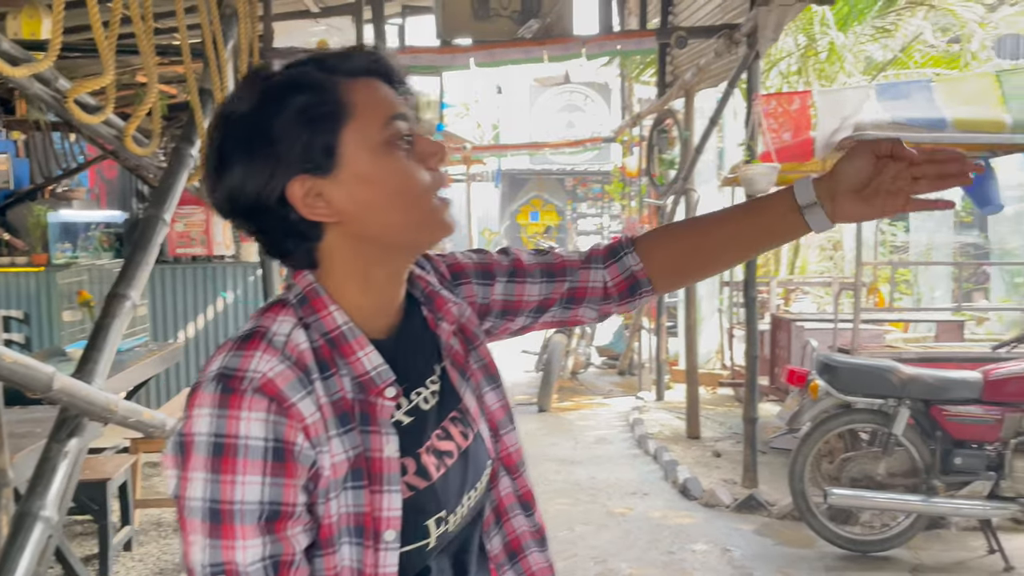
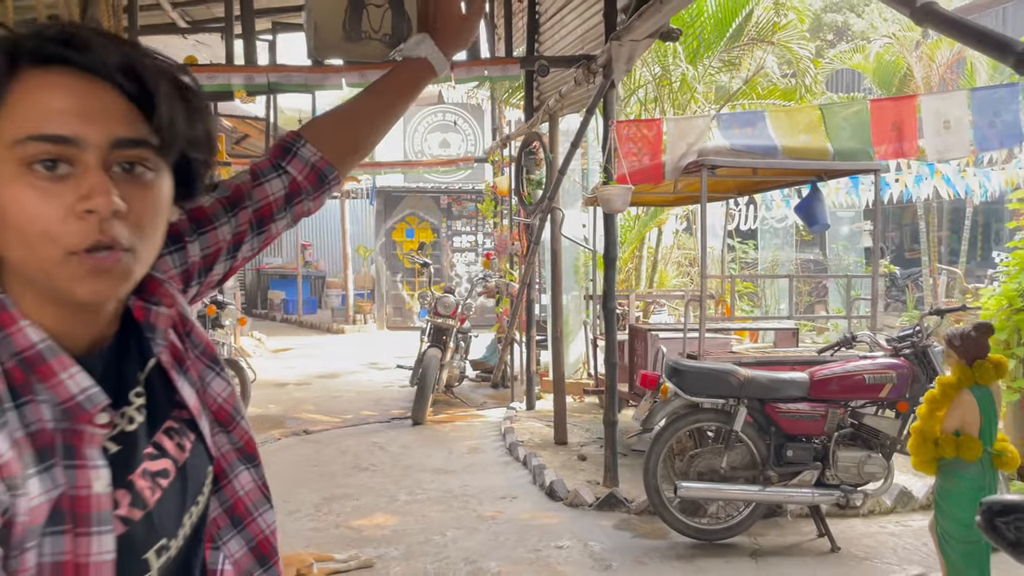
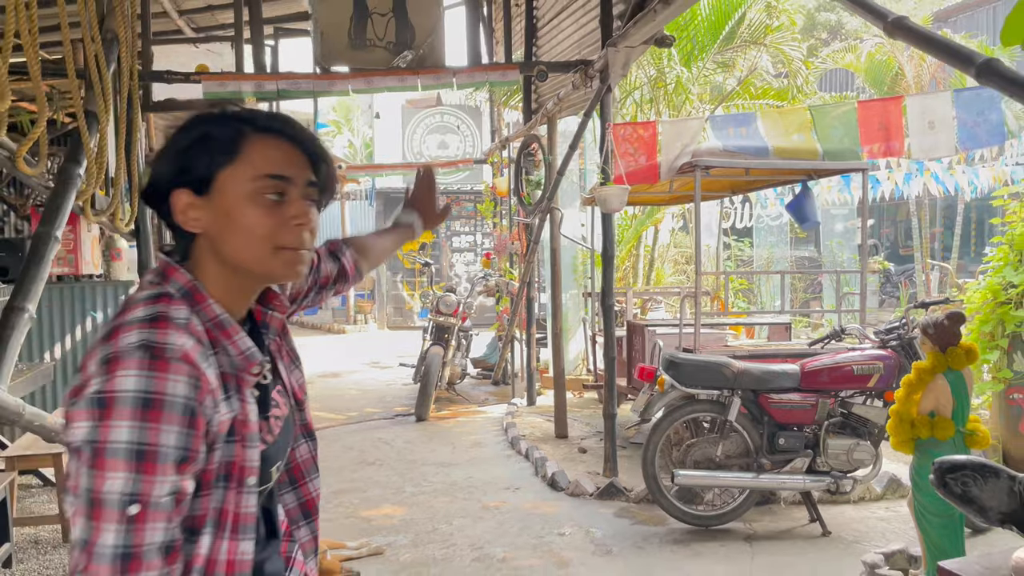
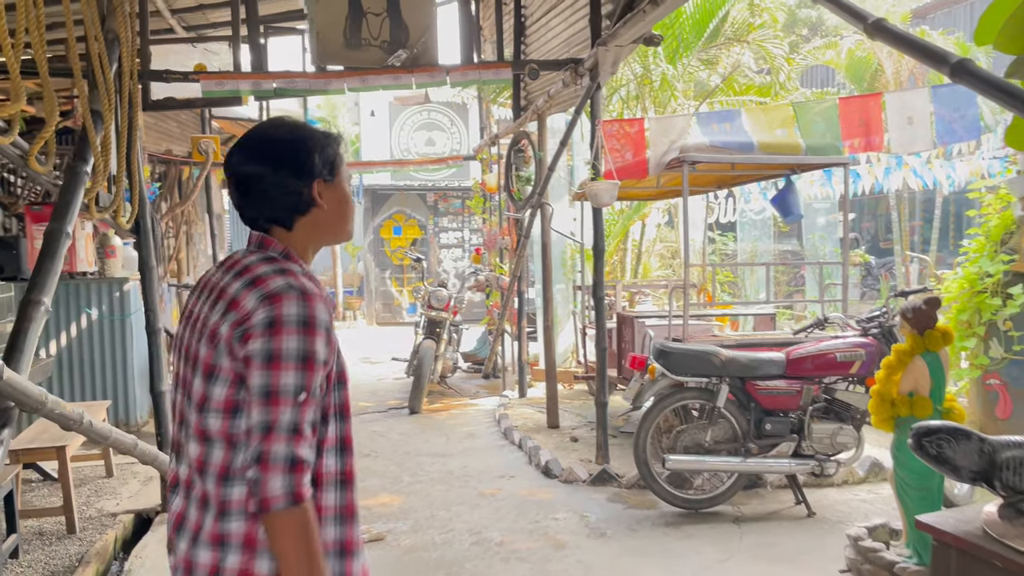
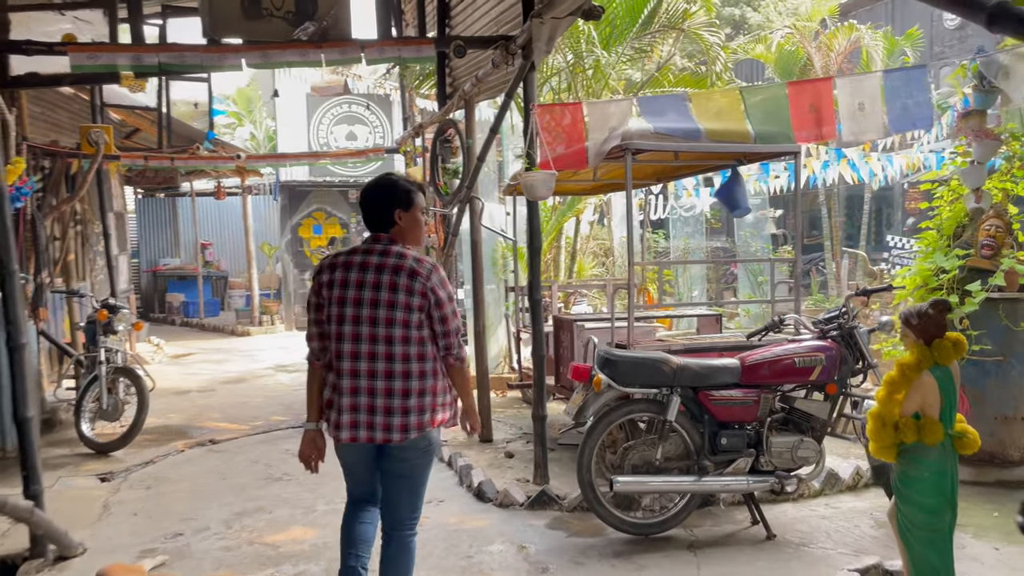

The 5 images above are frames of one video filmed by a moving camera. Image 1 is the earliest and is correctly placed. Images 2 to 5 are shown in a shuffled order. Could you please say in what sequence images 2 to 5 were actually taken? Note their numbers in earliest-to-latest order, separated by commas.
2, 3, 4, 5
